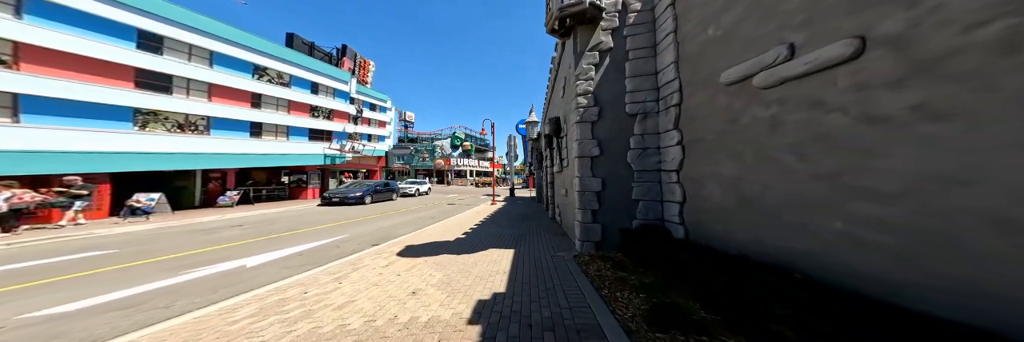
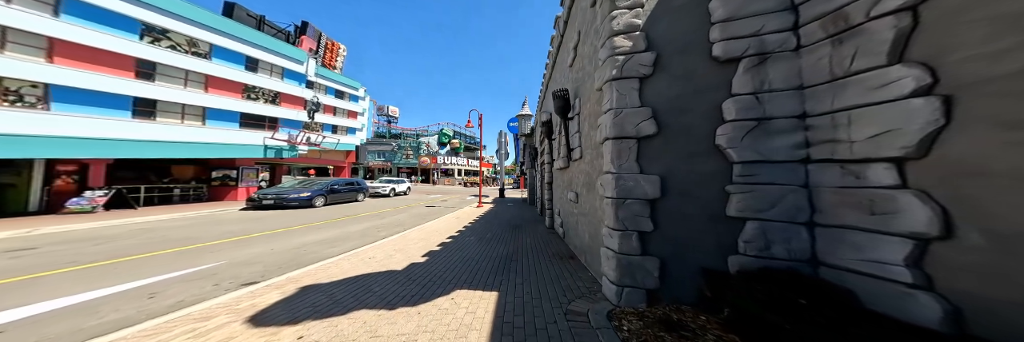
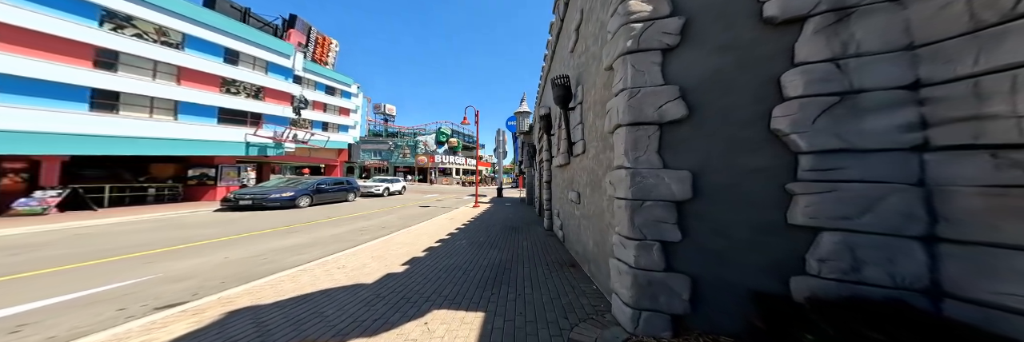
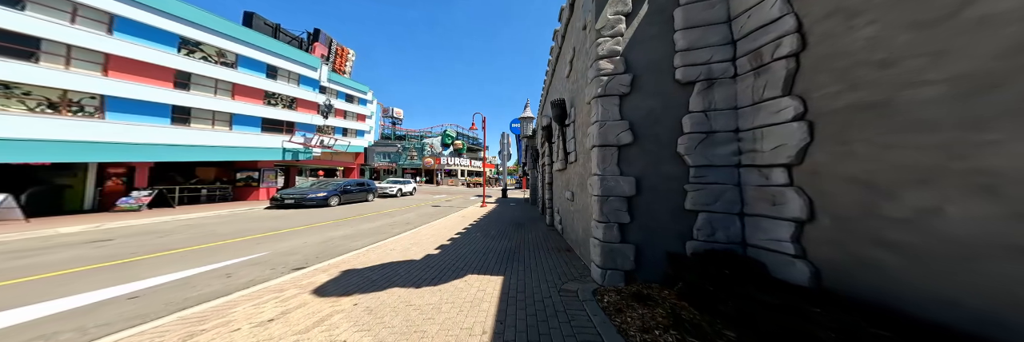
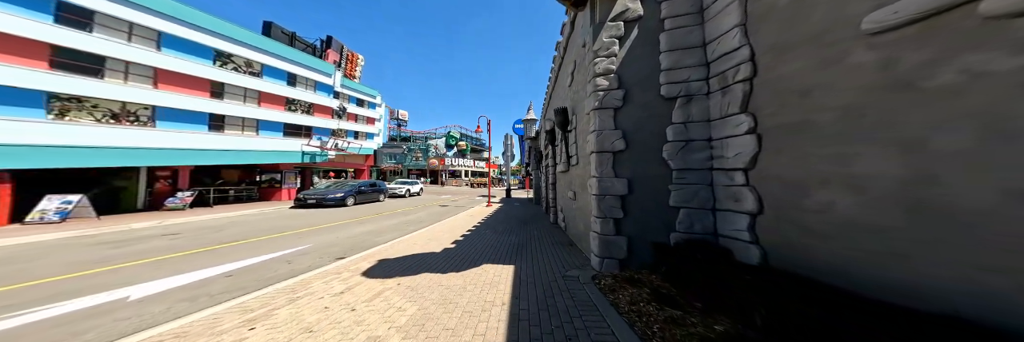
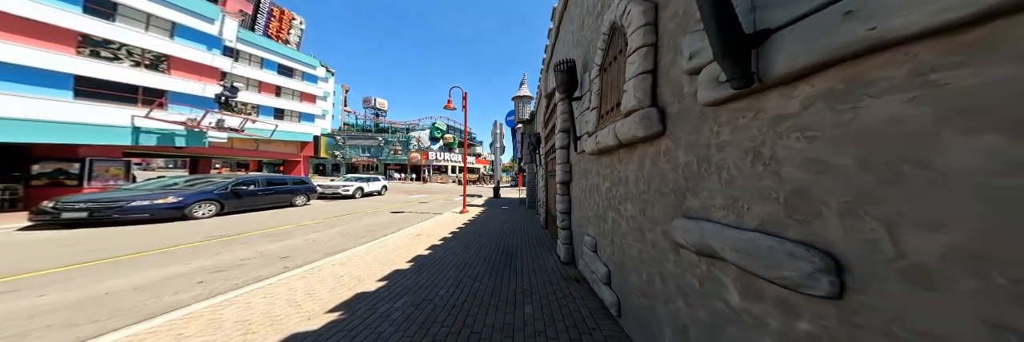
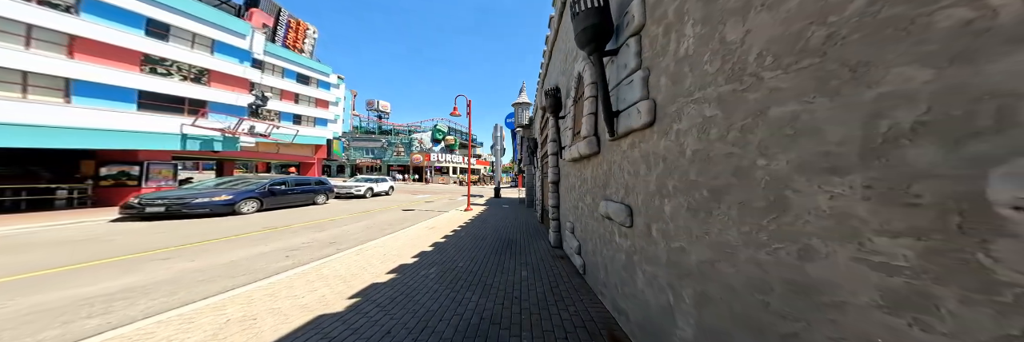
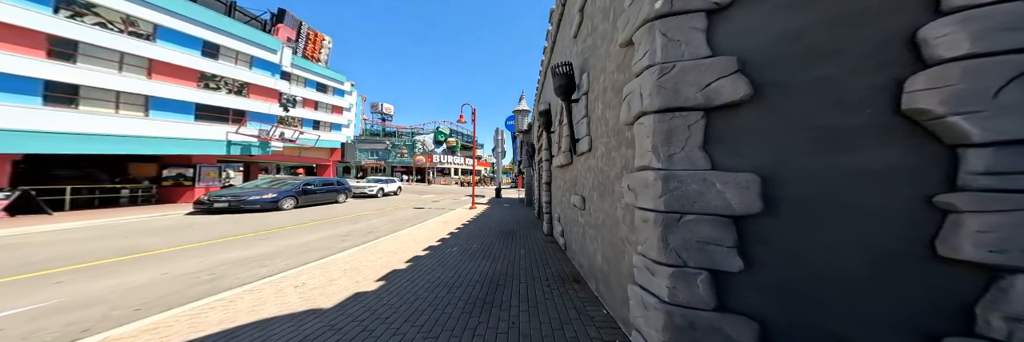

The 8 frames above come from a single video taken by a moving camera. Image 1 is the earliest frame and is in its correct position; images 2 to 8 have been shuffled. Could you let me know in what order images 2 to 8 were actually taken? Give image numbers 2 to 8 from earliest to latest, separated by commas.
5, 4, 2, 3, 8, 7, 6
